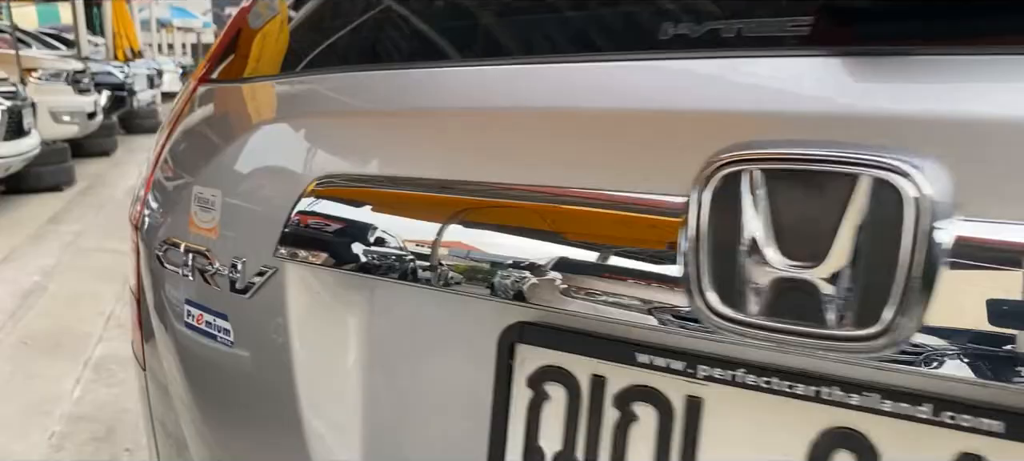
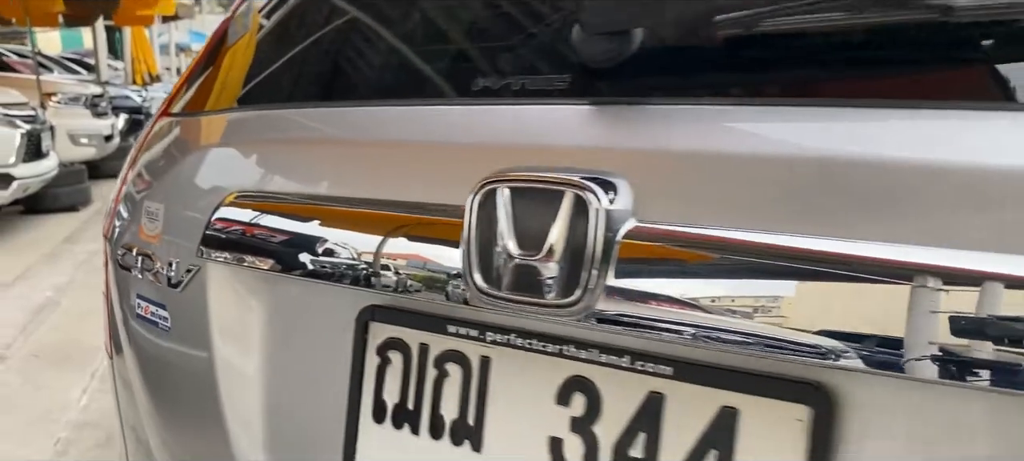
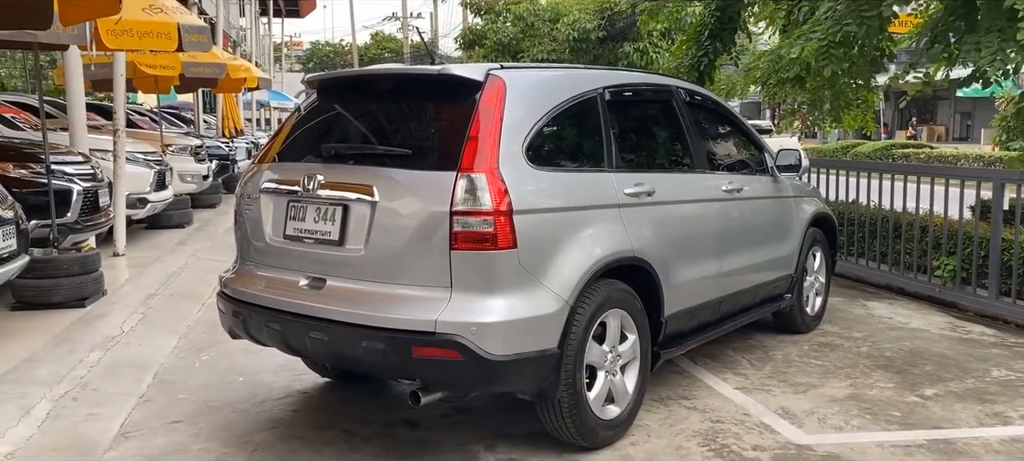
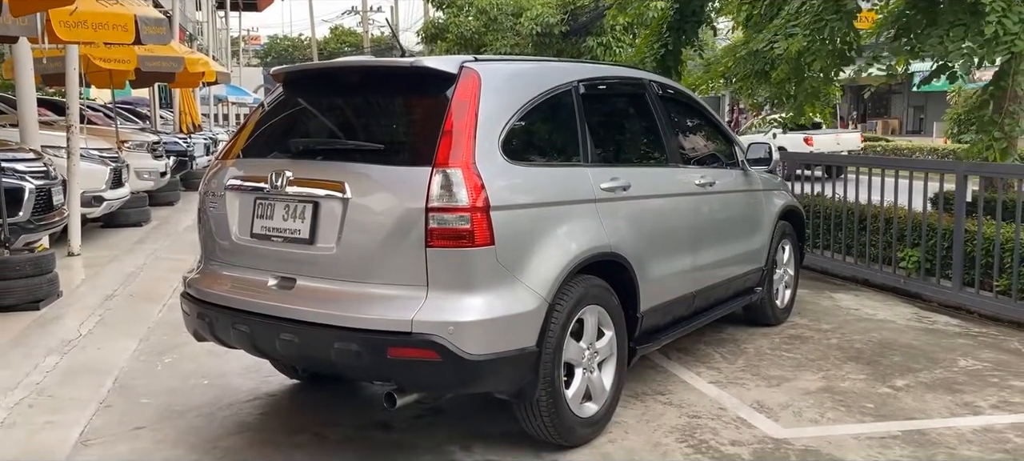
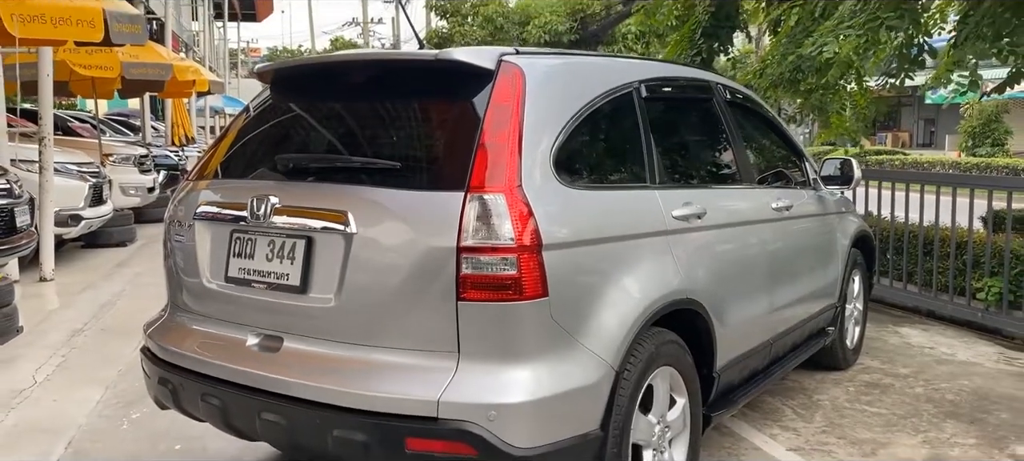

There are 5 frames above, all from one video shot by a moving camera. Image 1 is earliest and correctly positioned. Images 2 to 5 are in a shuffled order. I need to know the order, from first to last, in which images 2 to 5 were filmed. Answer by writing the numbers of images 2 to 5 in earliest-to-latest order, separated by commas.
2, 5, 4, 3
